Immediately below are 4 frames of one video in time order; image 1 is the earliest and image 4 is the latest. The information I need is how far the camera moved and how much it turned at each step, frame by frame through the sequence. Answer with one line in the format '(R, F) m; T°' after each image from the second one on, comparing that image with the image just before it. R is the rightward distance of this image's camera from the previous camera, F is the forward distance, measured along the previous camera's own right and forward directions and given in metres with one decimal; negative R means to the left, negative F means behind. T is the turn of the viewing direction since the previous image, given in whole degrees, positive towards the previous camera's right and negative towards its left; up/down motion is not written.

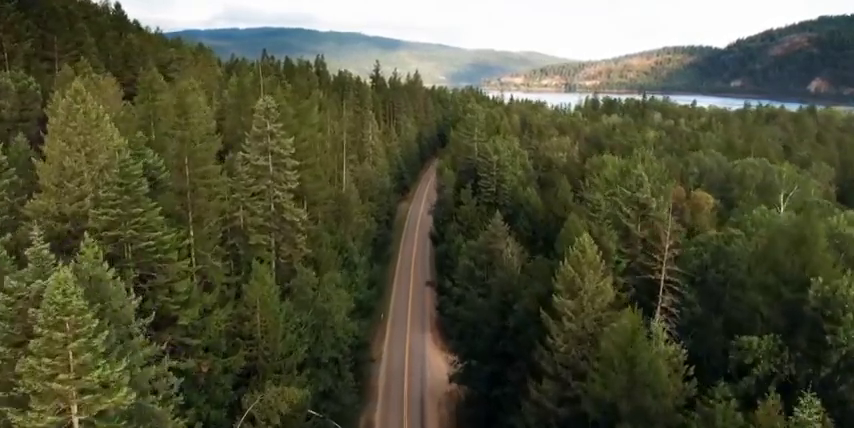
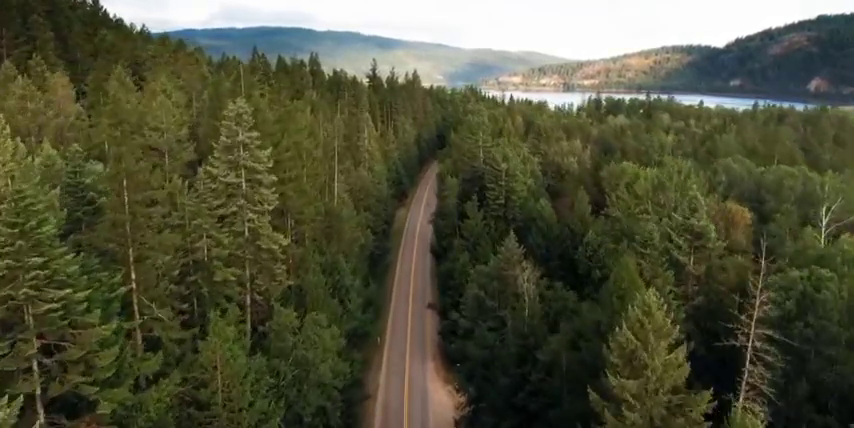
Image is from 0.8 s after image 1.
(-0.3, +7.2) m; 0°
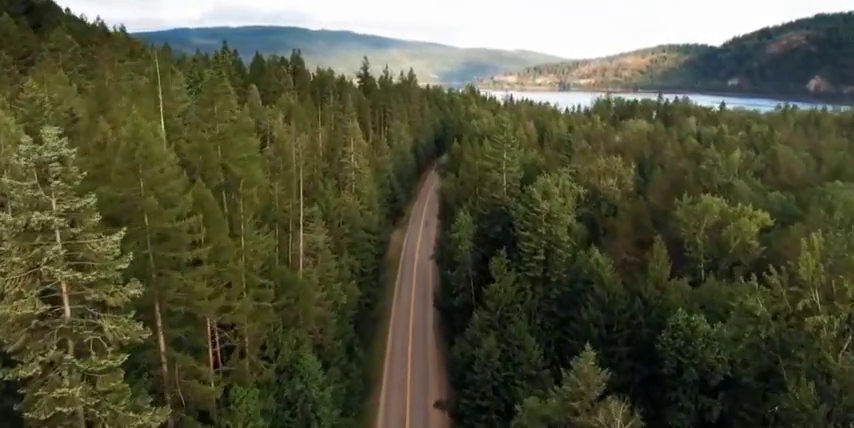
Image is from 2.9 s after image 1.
(-0.8, +19.4) m; 0°
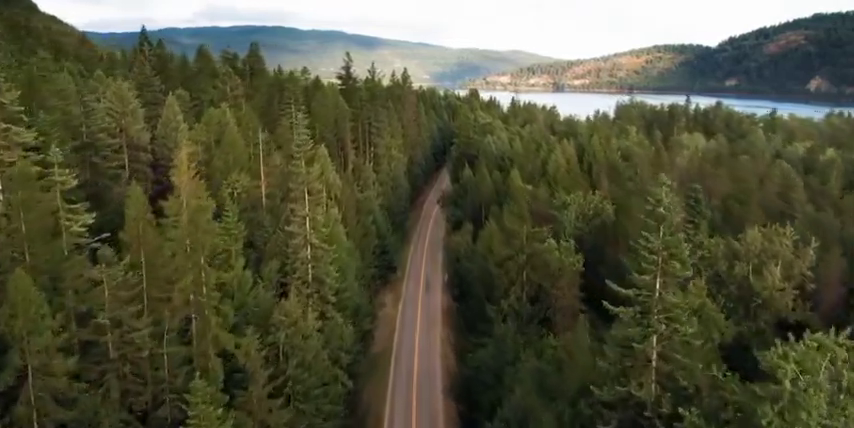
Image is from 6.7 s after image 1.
(-1.3, +33.8) m; +1°
